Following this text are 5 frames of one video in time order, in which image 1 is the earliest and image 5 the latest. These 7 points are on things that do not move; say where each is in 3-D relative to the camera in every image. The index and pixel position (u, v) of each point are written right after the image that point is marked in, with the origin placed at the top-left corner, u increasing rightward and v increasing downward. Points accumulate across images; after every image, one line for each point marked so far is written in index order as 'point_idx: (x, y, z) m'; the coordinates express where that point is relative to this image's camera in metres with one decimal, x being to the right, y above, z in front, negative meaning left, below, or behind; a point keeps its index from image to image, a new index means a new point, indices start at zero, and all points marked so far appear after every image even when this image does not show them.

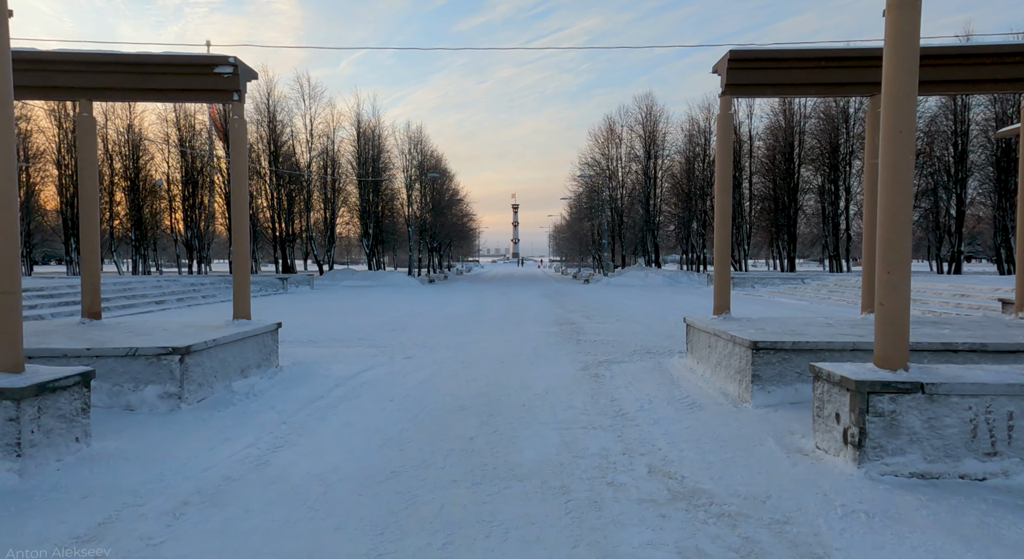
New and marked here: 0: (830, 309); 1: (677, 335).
0: (+10.2, -1.0, +19.2) m
1: (+3.4, -1.2, +12.6) m
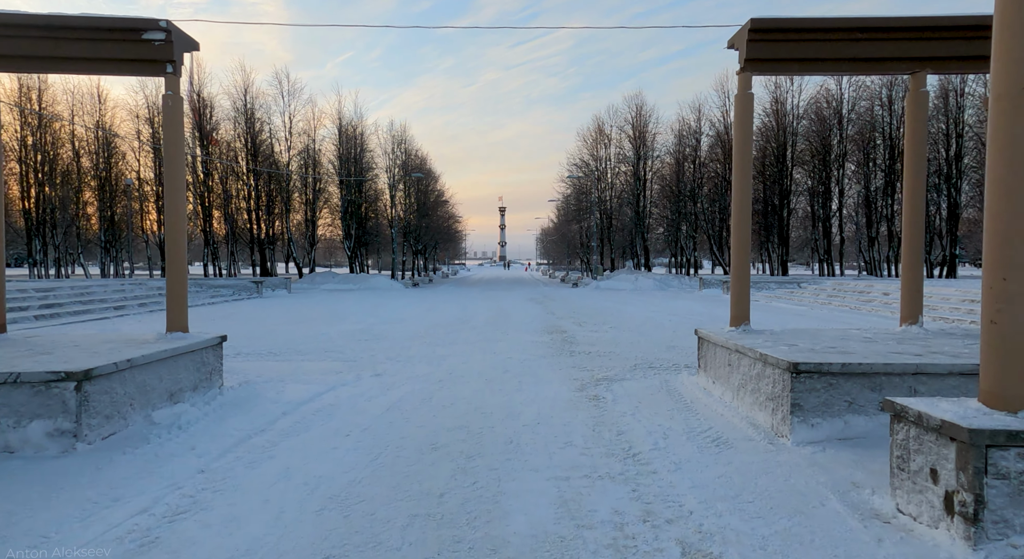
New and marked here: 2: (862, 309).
0: (+9.8, -1.1, +18.2) m
1: (+3.1, -1.3, +11.5) m
2: (+11.7, -1.0, +19.9) m
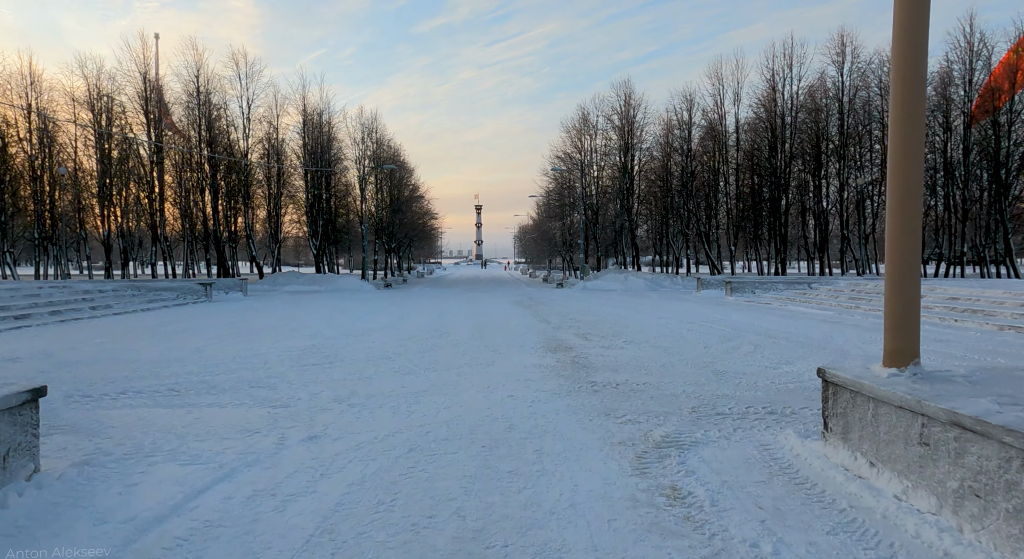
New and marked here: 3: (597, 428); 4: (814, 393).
0: (+9.5, -1.2, +15.7) m
1: (+3.1, -1.4, +8.7) m
2: (+11.3, -1.0, +17.5) m
3: (+0.8, -1.4, +5.8) m
4: (+3.7, -1.4, +7.5) m
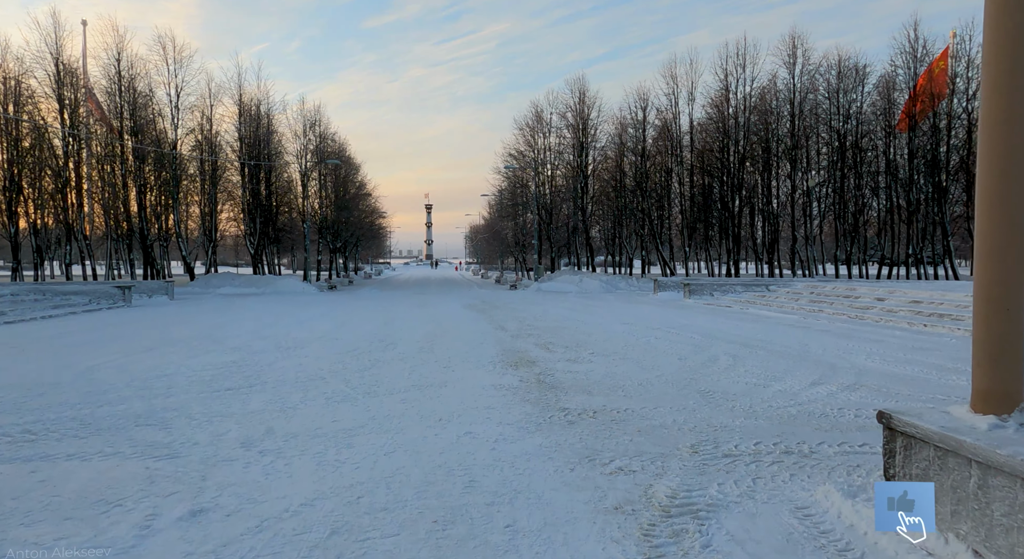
0: (+8.4, -1.2, +15.1) m
1: (+2.6, -1.5, +7.6) m
2: (+10.0, -1.1, +17.0) m
3: (+0.5, -1.5, +4.5) m
4: (+3.3, -1.5, +6.5) m
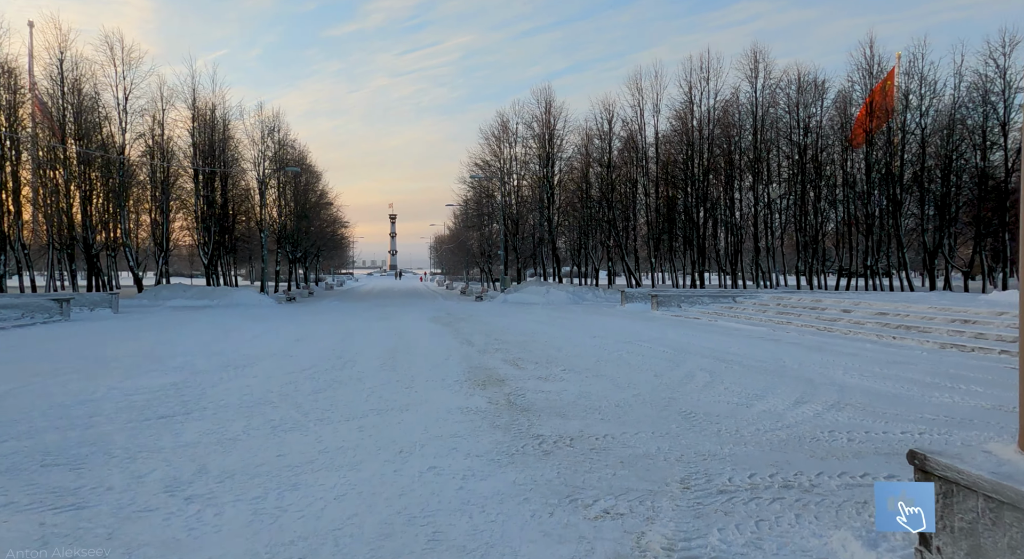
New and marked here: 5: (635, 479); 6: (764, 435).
0: (+7.5, -1.5, +14.9) m
1: (+2.2, -1.6, +7.1) m
2: (+9.1, -1.4, +17.0) m
3: (+0.3, -1.6, +3.9) m
4: (+3.0, -1.7, +6.0) m
5: (+1.0, -1.6, +4.9) m
6: (+2.7, -1.6, +6.4) m
